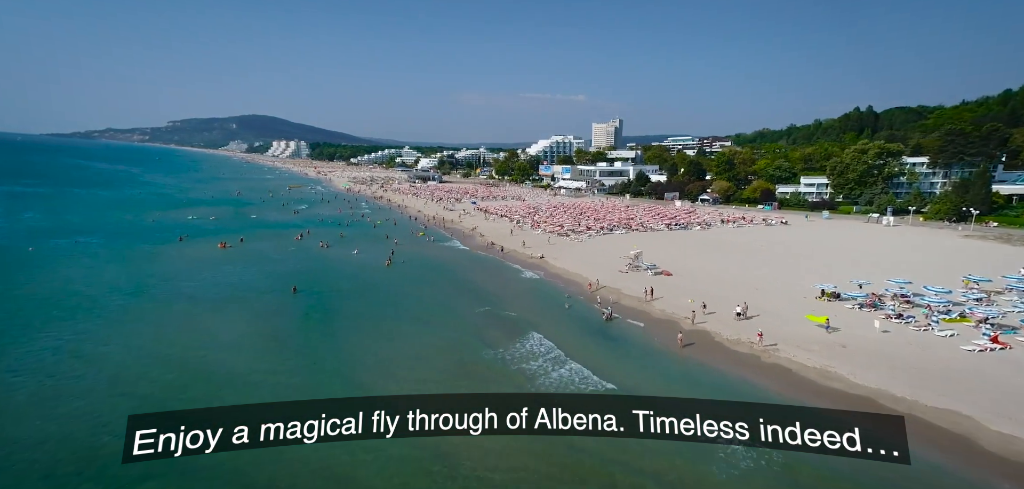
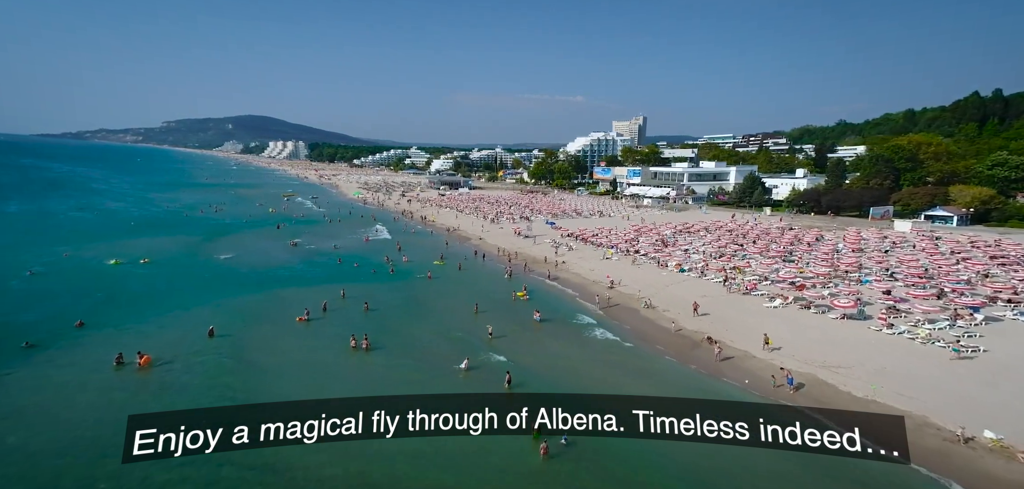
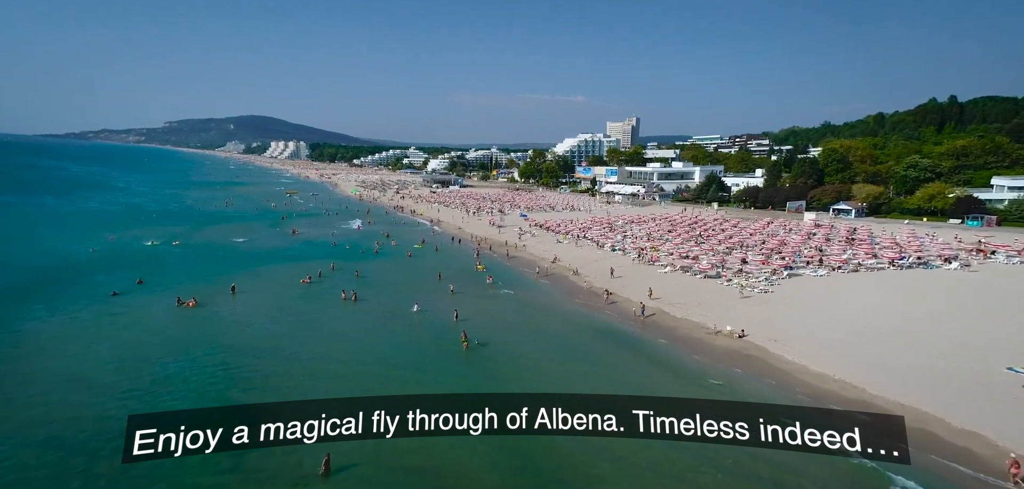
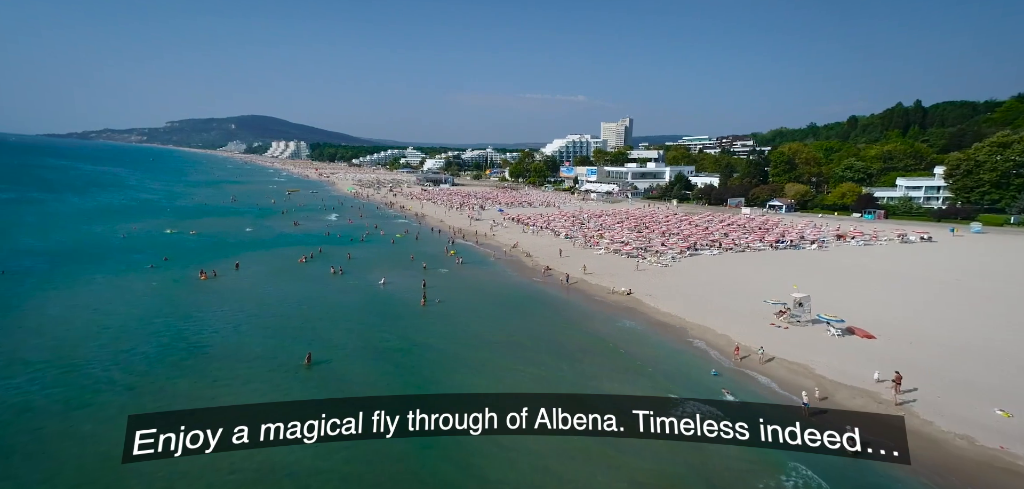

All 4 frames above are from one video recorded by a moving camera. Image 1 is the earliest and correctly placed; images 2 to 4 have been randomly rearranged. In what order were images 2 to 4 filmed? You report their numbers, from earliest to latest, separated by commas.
4, 3, 2
